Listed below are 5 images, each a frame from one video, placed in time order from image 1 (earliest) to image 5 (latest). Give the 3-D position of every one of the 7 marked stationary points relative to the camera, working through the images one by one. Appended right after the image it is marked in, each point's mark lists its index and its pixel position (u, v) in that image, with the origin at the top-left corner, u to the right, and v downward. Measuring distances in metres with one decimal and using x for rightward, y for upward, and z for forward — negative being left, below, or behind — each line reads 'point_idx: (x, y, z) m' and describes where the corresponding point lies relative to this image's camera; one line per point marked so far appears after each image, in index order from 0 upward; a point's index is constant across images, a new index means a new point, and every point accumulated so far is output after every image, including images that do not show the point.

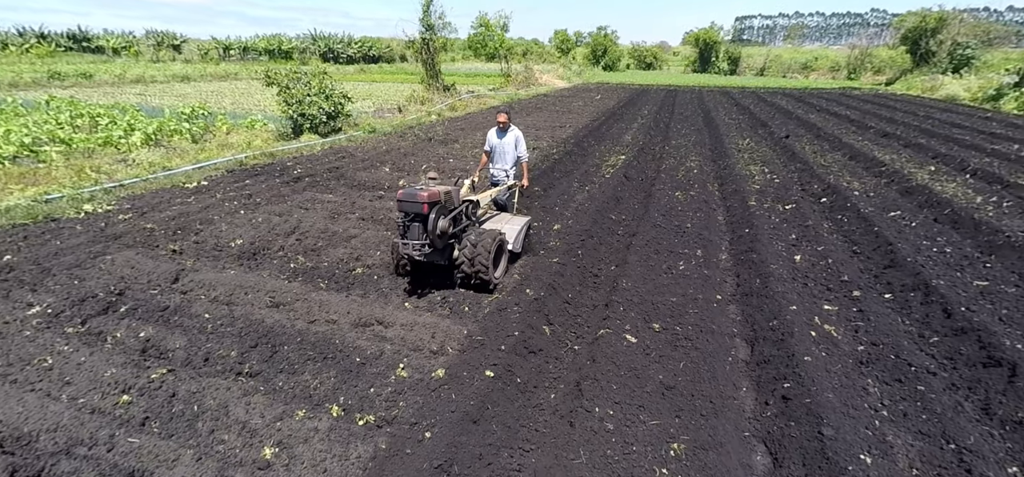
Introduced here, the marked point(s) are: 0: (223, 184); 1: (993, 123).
0: (-5.1, +1.0, +7.0) m
1: (+16.1, +3.9, +13.2) m
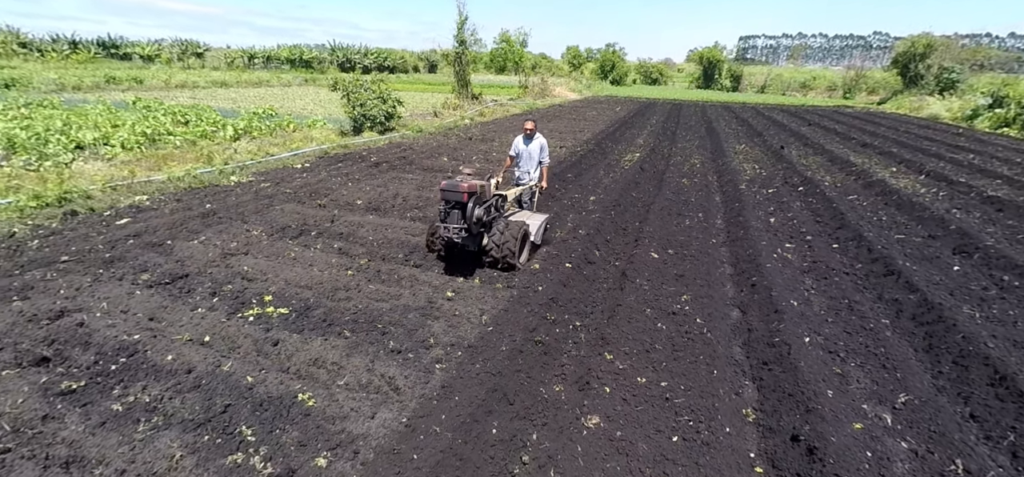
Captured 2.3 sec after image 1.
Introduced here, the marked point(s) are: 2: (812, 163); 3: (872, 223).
0: (-4.2, +1.6, +8.8) m
1: (+17.1, +3.8, +15.0) m
2: (+8.1, +2.0, +10.7) m
3: (+5.8, +0.3, +6.3) m
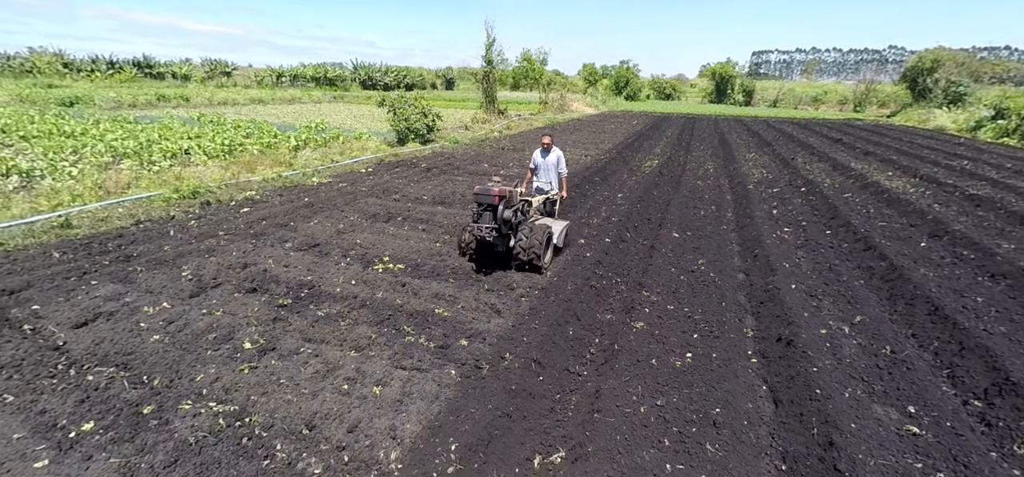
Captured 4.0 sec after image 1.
0: (-3.3, +1.8, +10.2) m
1: (+18.2, +3.7, +15.9) m
2: (+9.0, +2.1, +11.8) m
3: (+6.6, +0.5, +7.4) m
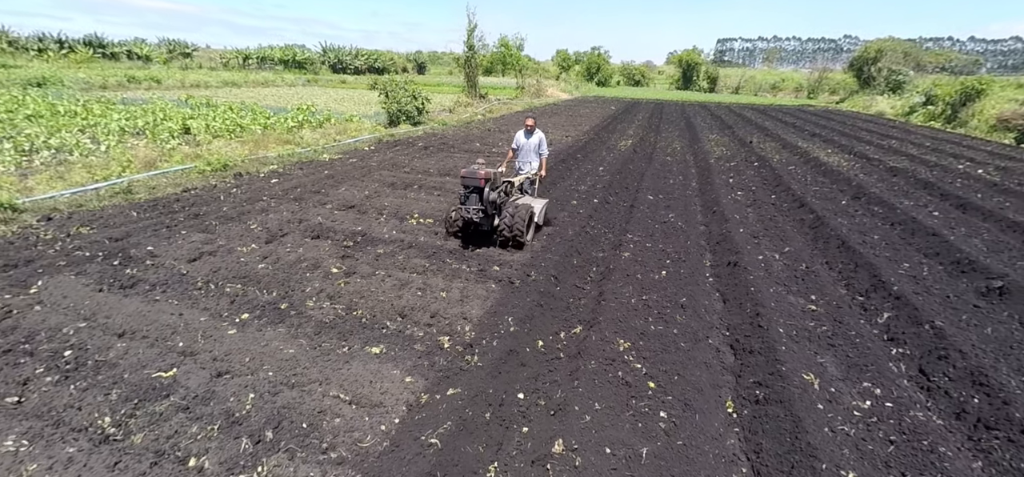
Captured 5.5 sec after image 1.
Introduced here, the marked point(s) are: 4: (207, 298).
0: (-3.5, +2.5, +11.0) m
1: (+17.5, +5.0, +18.0) m
2: (+8.7, +3.1, +13.4) m
3: (+6.5, +1.3, +8.9) m
4: (-2.9, -0.6, +3.7) m
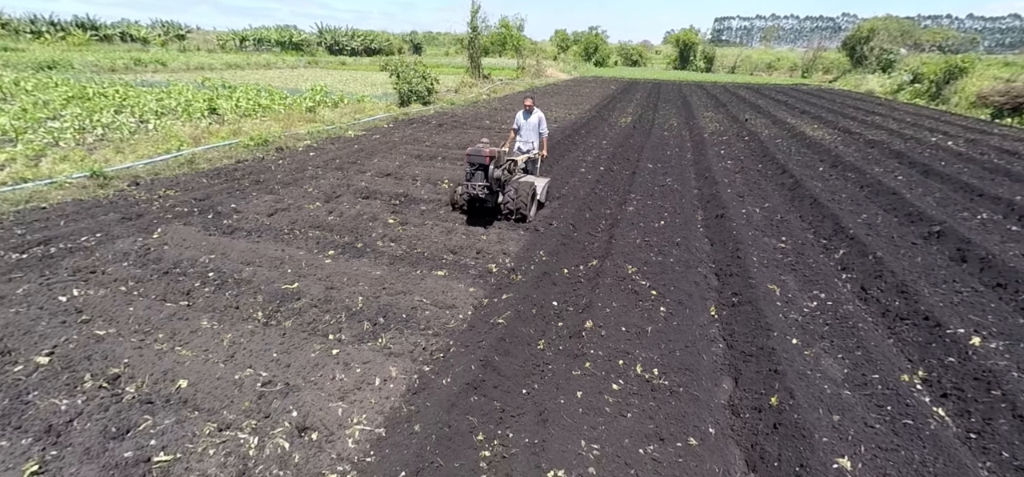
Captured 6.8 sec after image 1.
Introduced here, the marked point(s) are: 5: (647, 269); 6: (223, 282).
0: (-3.3, +3.4, +11.8) m
1: (+17.7, +6.3, +18.8) m
2: (+8.9, +4.1, +14.2) m
3: (+6.8, +2.1, +9.8) m
4: (-2.5, 0.0, +4.6) m
5: (+1.5, -0.3, +4.4) m
6: (-2.7, -0.4, +3.7) m
